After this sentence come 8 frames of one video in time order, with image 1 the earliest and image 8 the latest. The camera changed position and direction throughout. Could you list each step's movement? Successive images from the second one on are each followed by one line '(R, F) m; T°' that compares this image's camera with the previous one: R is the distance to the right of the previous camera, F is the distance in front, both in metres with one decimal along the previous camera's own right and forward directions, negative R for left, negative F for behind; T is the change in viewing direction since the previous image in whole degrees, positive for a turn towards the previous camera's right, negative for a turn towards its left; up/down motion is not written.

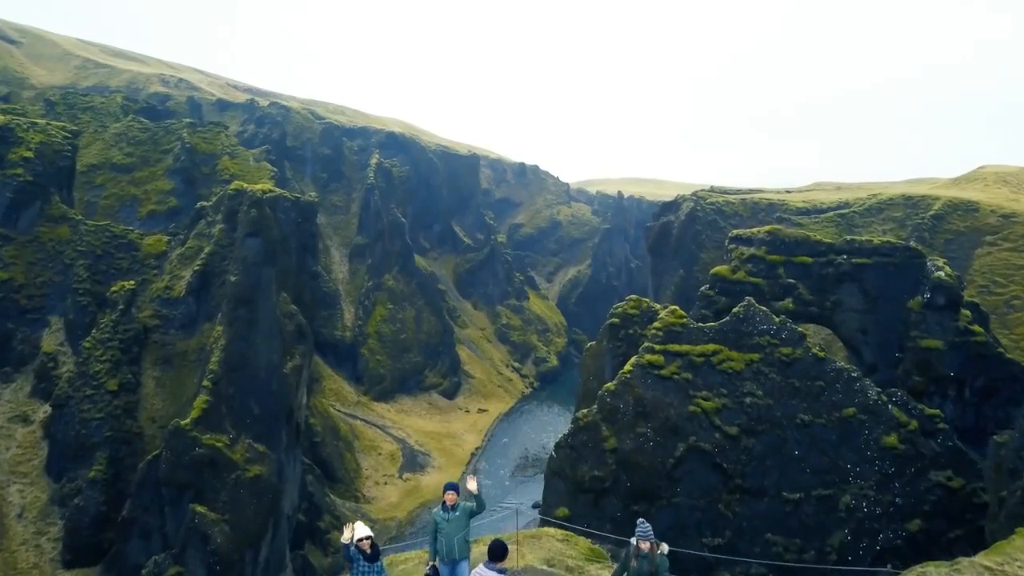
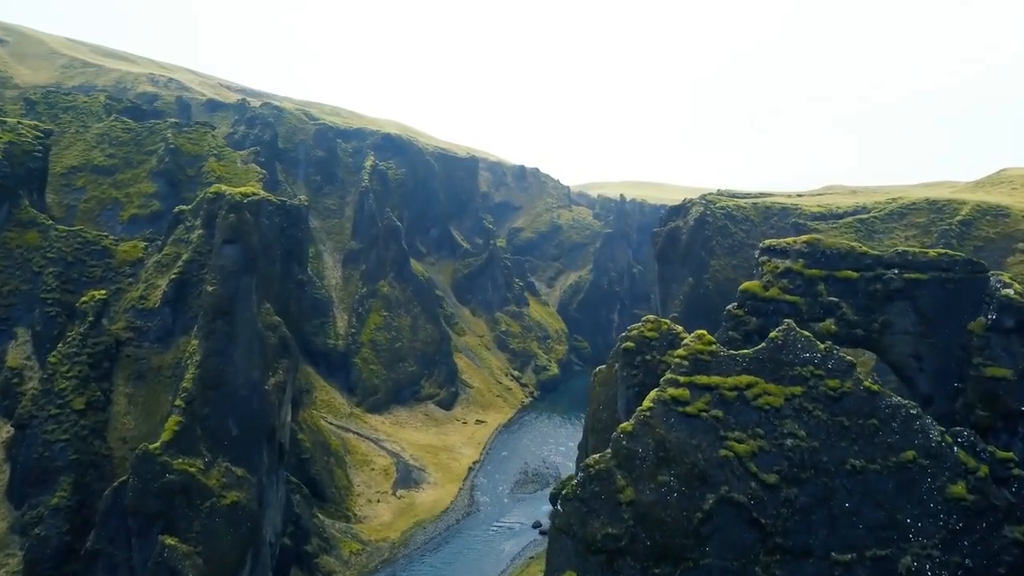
(+0.1, +5.7) m; 0°
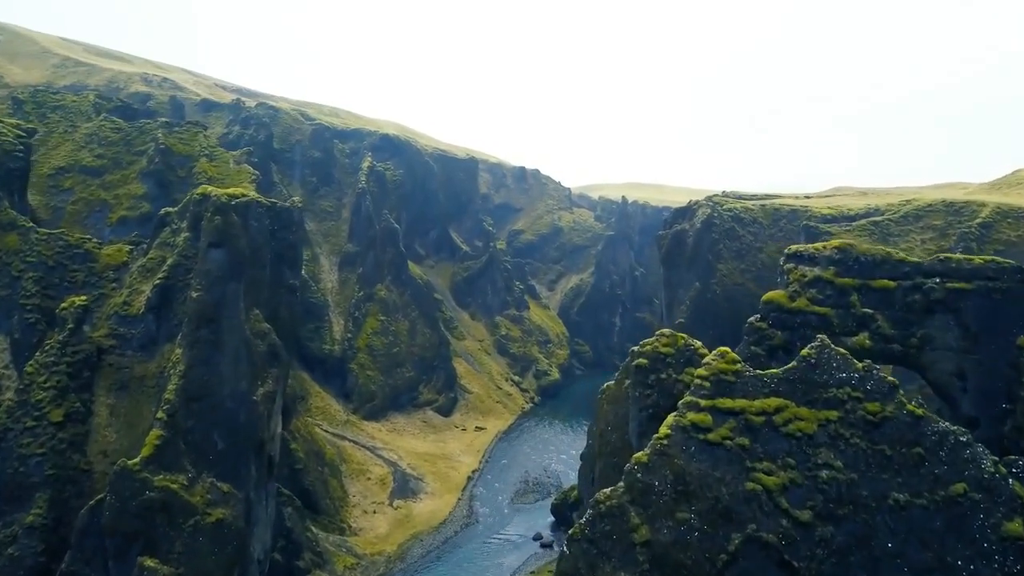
(0.0, +3.5) m; 0°
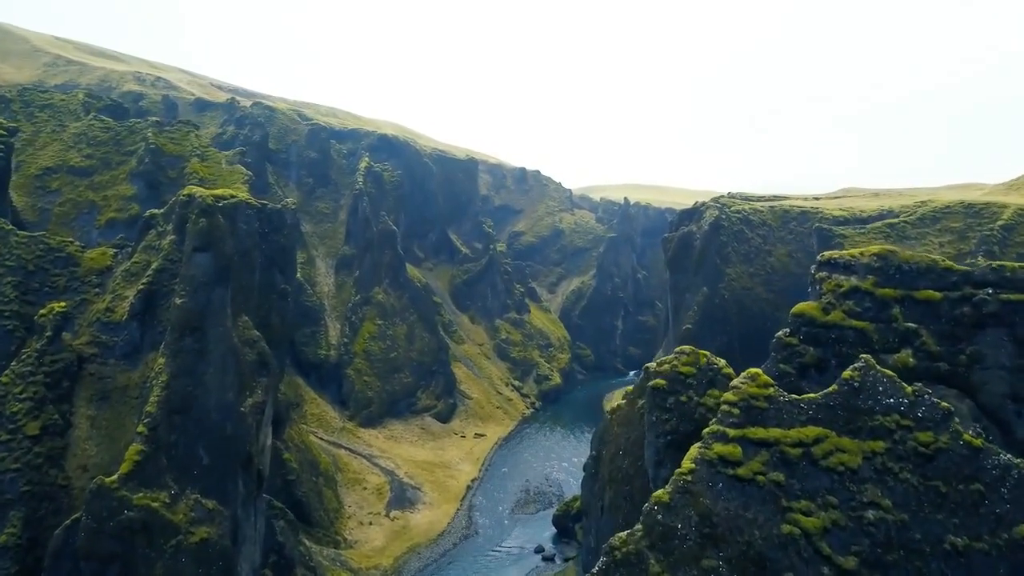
(0.0, +3.5) m; 0°
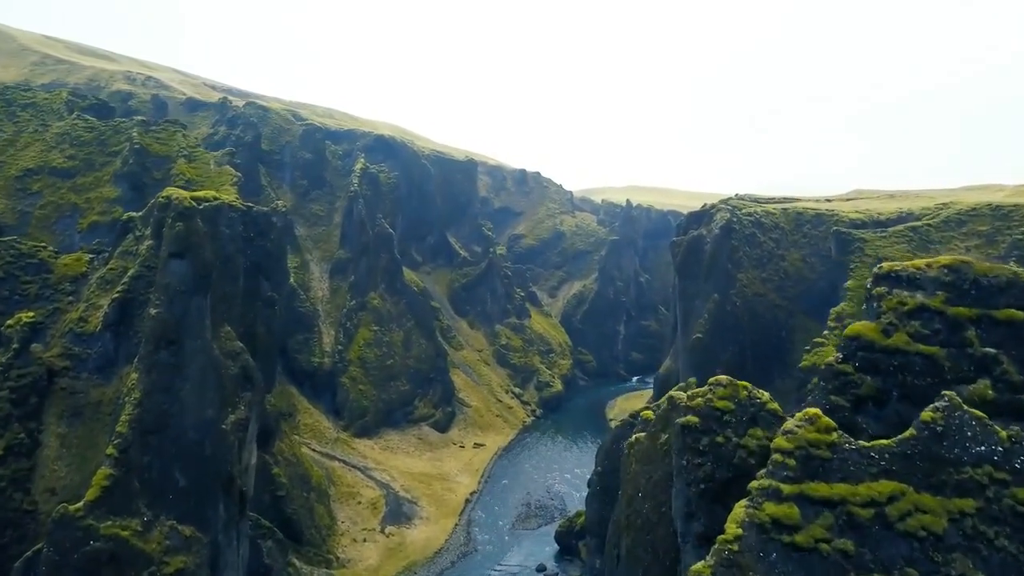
(-0.1, +4.7) m; 0°
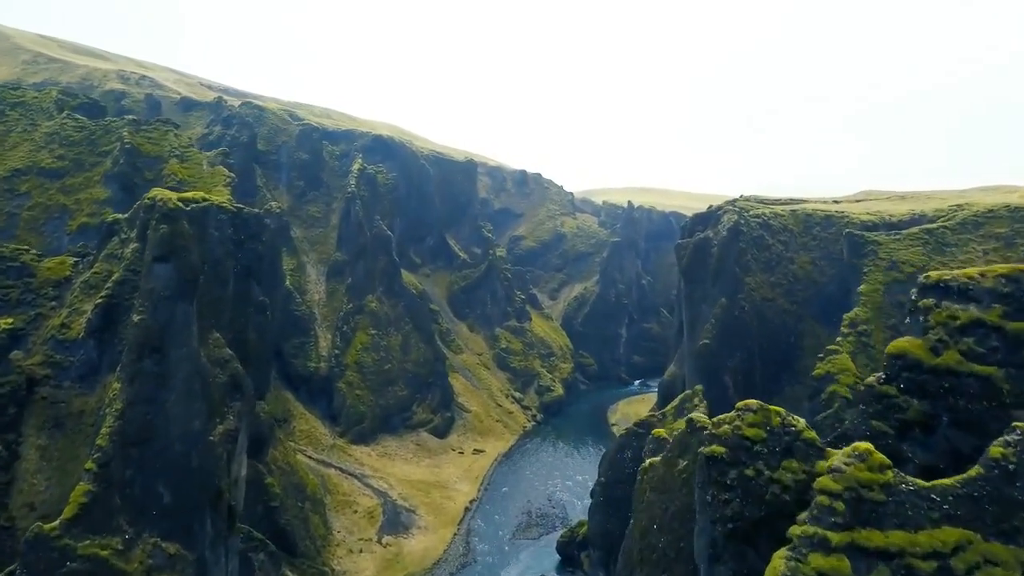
(-0.1, +2.8) m; 0°
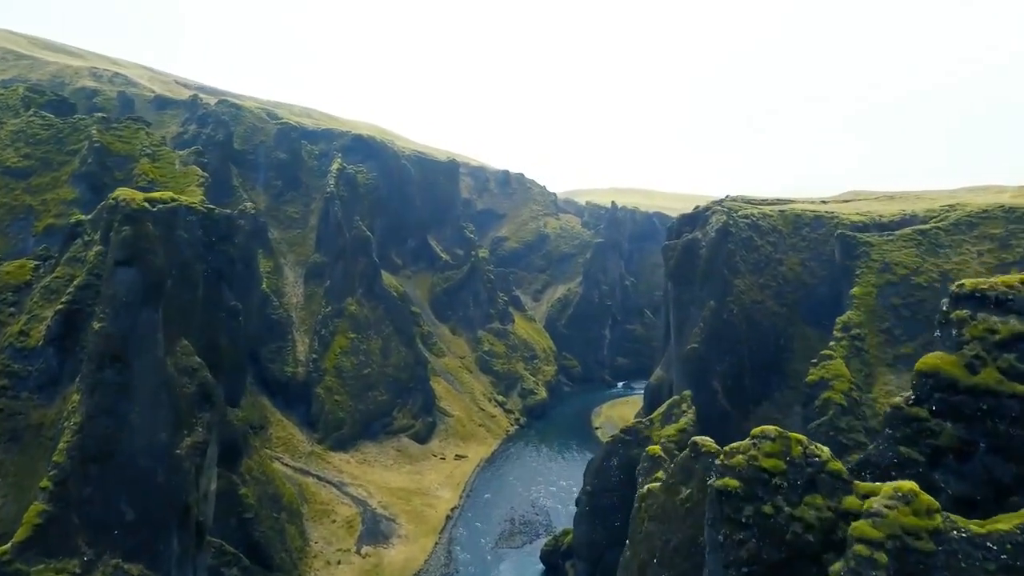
(-0.1, +2.6) m; +1°
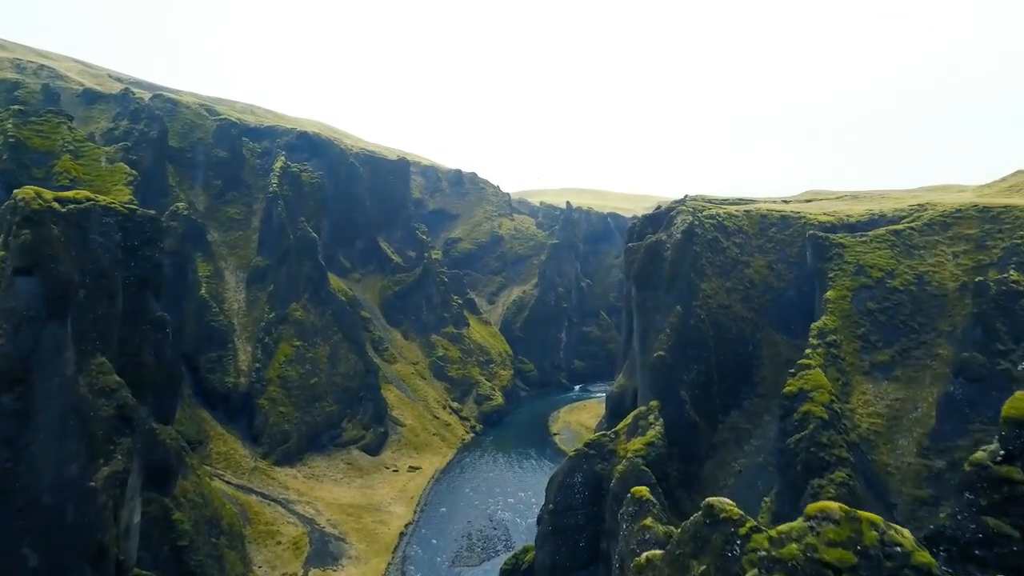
(-0.4, +5.1) m; +4°
